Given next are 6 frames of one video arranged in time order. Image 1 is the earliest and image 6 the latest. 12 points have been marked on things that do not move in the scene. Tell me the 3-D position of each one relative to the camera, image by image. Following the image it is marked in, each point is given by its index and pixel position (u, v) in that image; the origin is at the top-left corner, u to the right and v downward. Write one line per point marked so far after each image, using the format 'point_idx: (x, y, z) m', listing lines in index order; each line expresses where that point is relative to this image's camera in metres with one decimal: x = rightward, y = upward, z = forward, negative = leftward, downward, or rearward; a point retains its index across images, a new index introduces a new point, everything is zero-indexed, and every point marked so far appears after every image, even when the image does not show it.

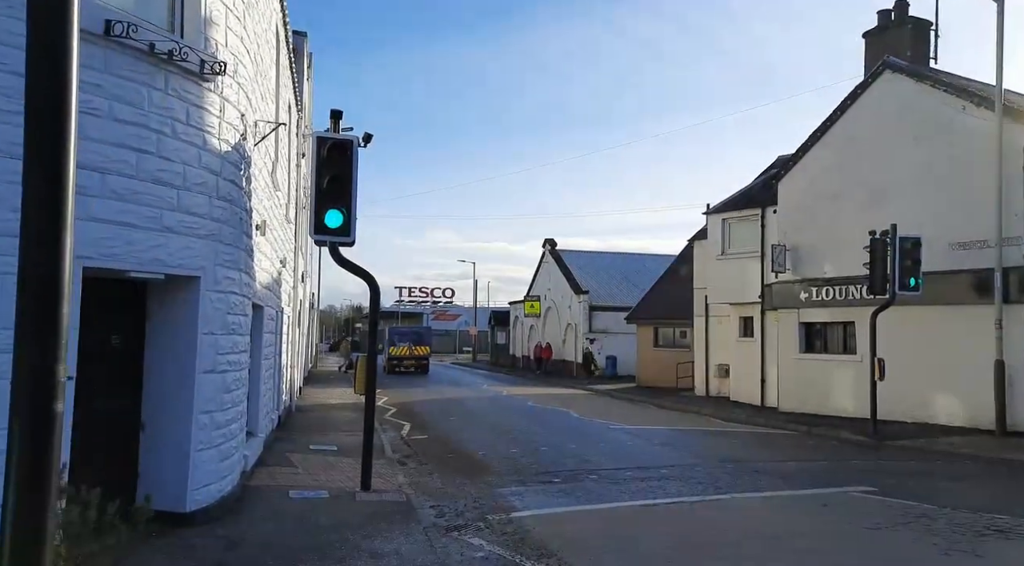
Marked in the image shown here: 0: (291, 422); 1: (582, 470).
0: (-4.8, -3.0, +15.6) m
1: (+1.0, -2.8, +10.7) m
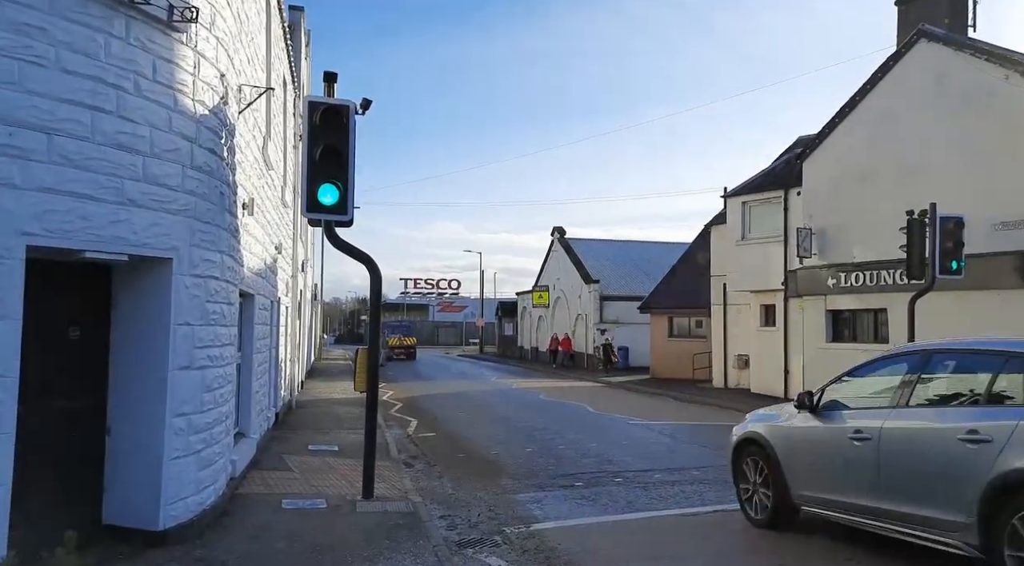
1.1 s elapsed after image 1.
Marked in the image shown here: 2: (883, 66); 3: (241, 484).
0: (-4.5, -2.8, +14.7) m
1: (+1.3, -2.6, +9.7) m
2: (+9.0, +5.3, +17.5) m
3: (-3.1, -2.3, +8.2) m
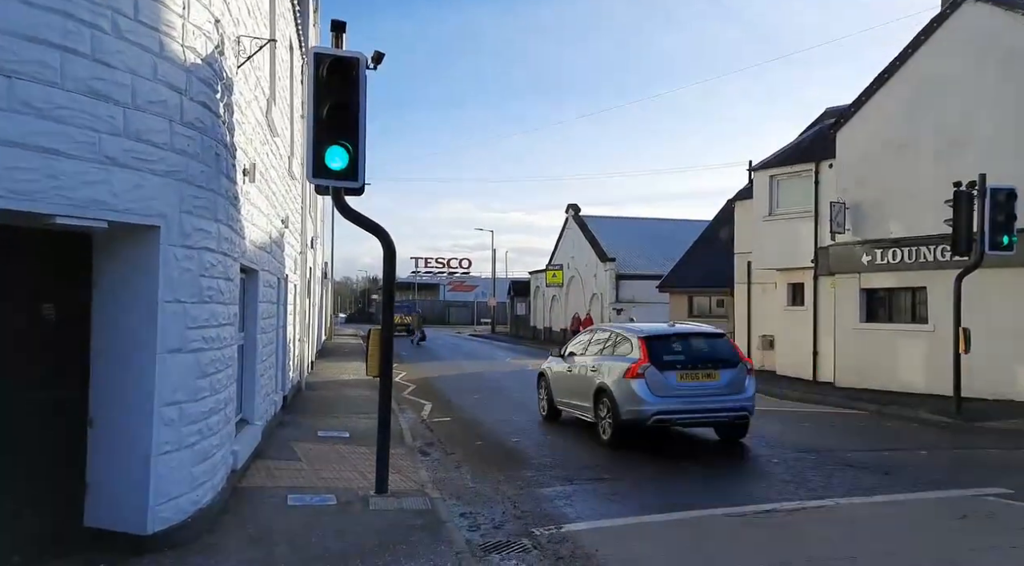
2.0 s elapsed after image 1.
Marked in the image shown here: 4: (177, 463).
0: (-4.1, -2.3, +14.1) m
1: (+1.6, -2.3, +9.0) m
2: (+9.5, +5.8, +16.5) m
3: (-2.8, -2.0, +7.5) m
4: (-2.6, -1.4, +5.5) m
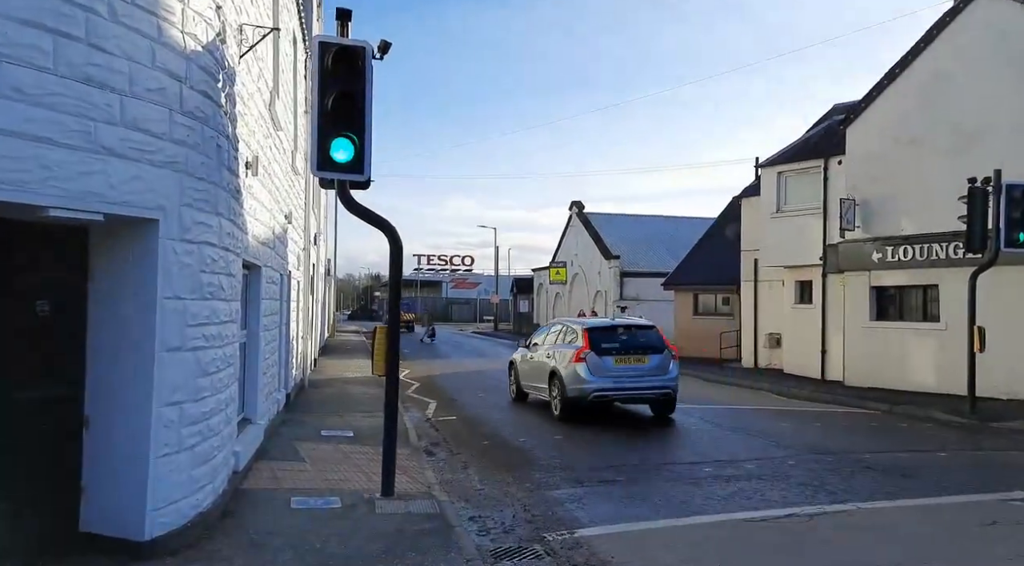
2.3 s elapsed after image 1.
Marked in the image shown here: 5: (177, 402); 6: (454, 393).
0: (-4.0, -2.3, +13.9) m
1: (+1.7, -2.2, +8.8) m
2: (+9.6, +5.9, +16.2) m
3: (-2.7, -2.0, +7.3) m
4: (-2.5, -1.3, +5.3) m
5: (-2.5, -0.9, +5.3) m
6: (-1.4, -2.6, +17.1) m
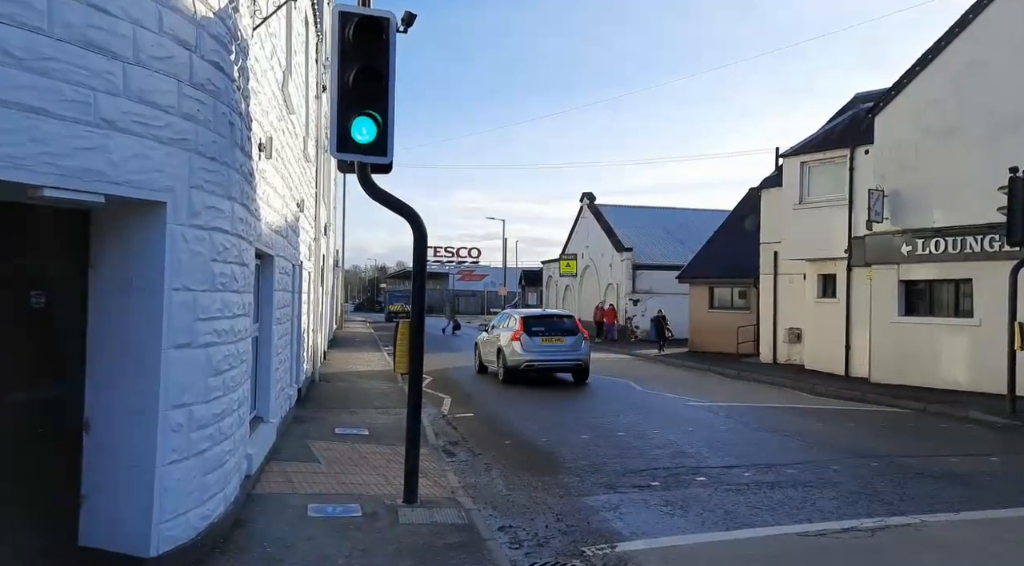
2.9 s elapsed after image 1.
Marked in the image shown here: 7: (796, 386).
0: (-3.7, -2.1, +13.4) m
1: (+2.0, -2.1, +8.3) m
2: (+10.0, +6.0, +15.5) m
3: (-2.4, -1.9, +6.9) m
4: (-2.2, -1.3, +4.8) m
5: (-2.2, -0.8, +4.8) m
6: (-1.0, -2.4, +16.6) m
7: (+7.0, -2.5, +17.8) m
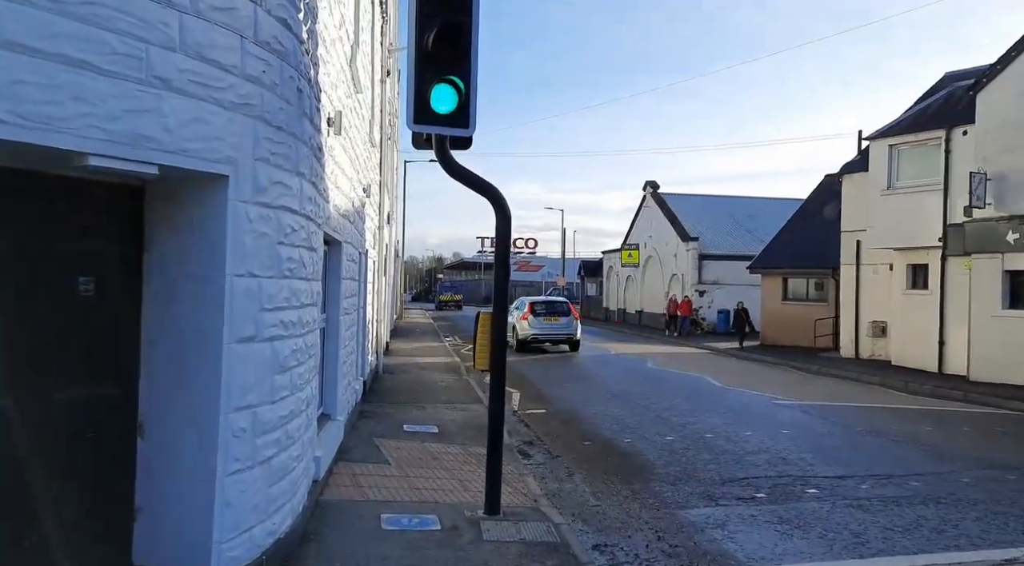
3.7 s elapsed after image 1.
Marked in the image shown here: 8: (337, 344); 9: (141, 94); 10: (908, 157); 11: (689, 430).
0: (-2.4, -1.9, +13.0) m
1: (+2.9, -2.0, +7.4) m
2: (+11.4, +6.2, +14.0) m
3: (-1.6, -1.8, +6.3) m
4: (-1.6, -1.2, +4.3) m
5: (-1.6, -0.7, +4.3) m
6: (+0.5, -2.2, +15.9) m
7: (+8.6, -2.3, +16.6) m
8: (-1.8, -0.6, +7.5) m
9: (-1.8, +0.9, +3.5) m
10: (+10.3, +3.3, +18.8) m
11: (+2.4, -2.0, +9.9) m
